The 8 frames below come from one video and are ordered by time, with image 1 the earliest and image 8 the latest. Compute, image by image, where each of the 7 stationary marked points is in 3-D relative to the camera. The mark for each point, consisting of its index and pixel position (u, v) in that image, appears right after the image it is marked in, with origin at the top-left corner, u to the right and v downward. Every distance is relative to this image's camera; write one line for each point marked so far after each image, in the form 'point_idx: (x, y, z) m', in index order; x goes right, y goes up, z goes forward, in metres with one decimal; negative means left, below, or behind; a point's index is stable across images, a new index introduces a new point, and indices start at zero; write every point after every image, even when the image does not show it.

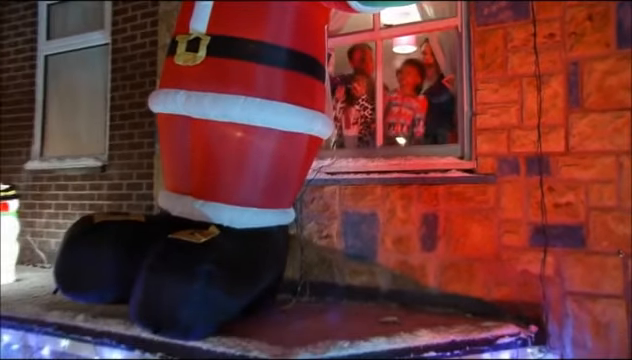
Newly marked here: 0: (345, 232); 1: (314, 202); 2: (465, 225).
0: (+0.2, -0.3, +2.7) m
1: (0.0, -0.1, +2.7) m
2: (+0.8, -0.2, +2.4) m
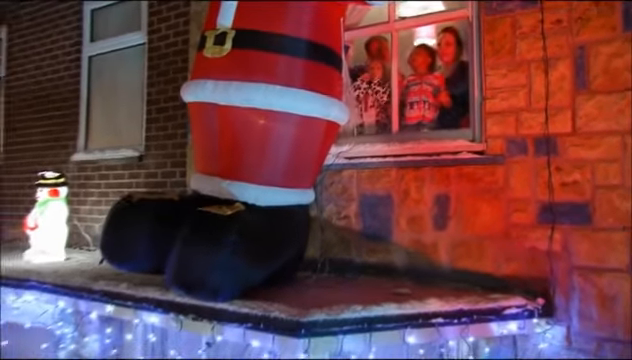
0: (+0.3, -0.2, +2.8) m
1: (+0.1, 0.0, +2.9) m
2: (+0.9, -0.1, +2.5) m
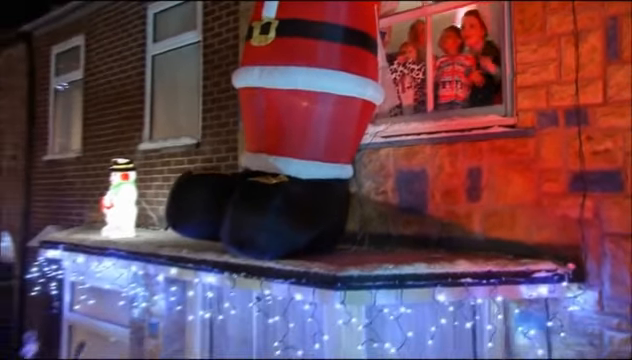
0: (+0.6, -0.1, +3.0) m
1: (+0.4, +0.1, +3.1) m
2: (+1.2, 0.0, +2.6) m
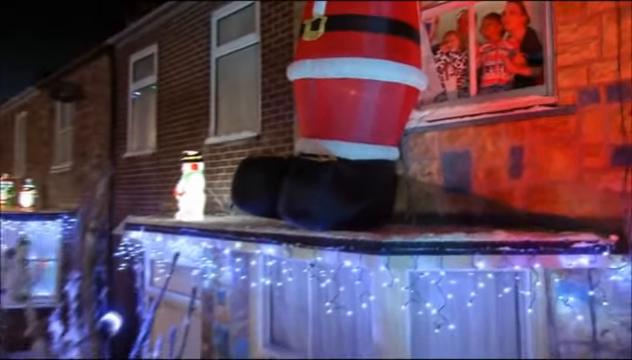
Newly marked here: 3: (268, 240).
0: (+0.9, +0.1, +3.2) m
1: (+0.8, +0.3, +3.3) m
2: (+1.5, +0.2, +2.7) m
3: (-0.3, -0.4, +3.0) m
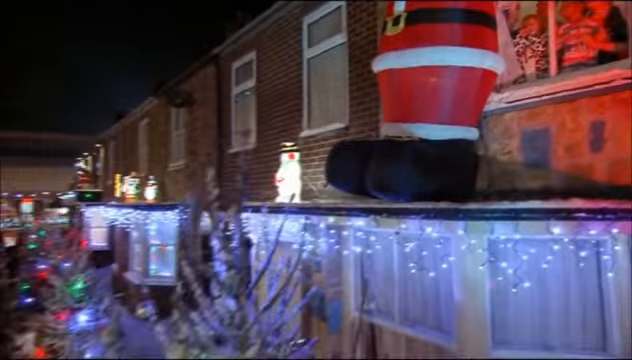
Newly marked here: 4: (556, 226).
0: (+1.6, +0.3, +3.3) m
1: (+1.5, +0.4, +3.5) m
2: (+2.0, +0.4, +2.8) m
3: (+0.3, -0.3, +3.4) m
4: (+1.4, -0.3, +2.6) m
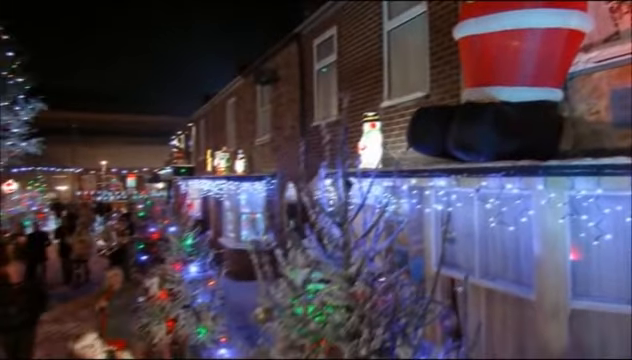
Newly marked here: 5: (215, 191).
0: (+2.3, +0.6, +3.3) m
1: (+2.2, +0.7, +3.4) m
2: (+2.6, +0.6, +2.7) m
3: (+1.0, 0.0, +3.6) m
4: (+2.0, 0.0, +2.6) m
5: (-1.1, -0.1, +4.5) m
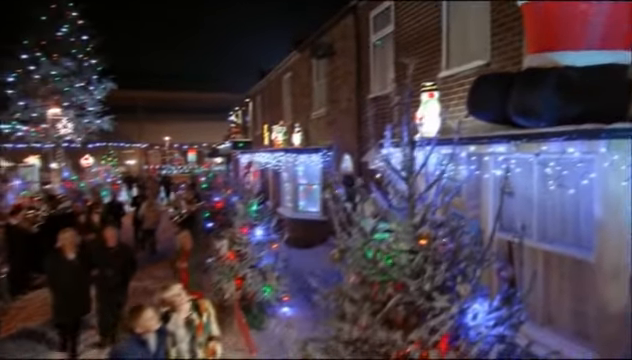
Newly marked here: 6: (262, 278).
0: (+2.8, +0.8, +3.2) m
1: (+2.7, +1.0, +3.3) m
2: (+3.0, +0.9, +2.5) m
3: (+1.6, +0.3, +3.7) m
4: (+2.4, +0.2, +2.6) m
5: (-0.4, +0.2, +4.9) m
6: (-0.7, -1.2, +5.3) m
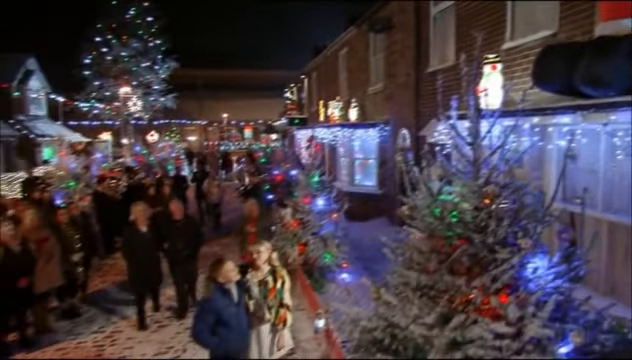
0: (+3.3, +1.0, +3.0) m
1: (+3.2, +1.2, +3.2) m
2: (+3.4, +1.0, +2.3) m
3: (+2.1, +0.6, +3.7) m
4: (+2.8, +0.4, +2.5) m
5: (+0.3, +0.5, +5.1) m
6: (+0.1, -0.8, +5.7) m
